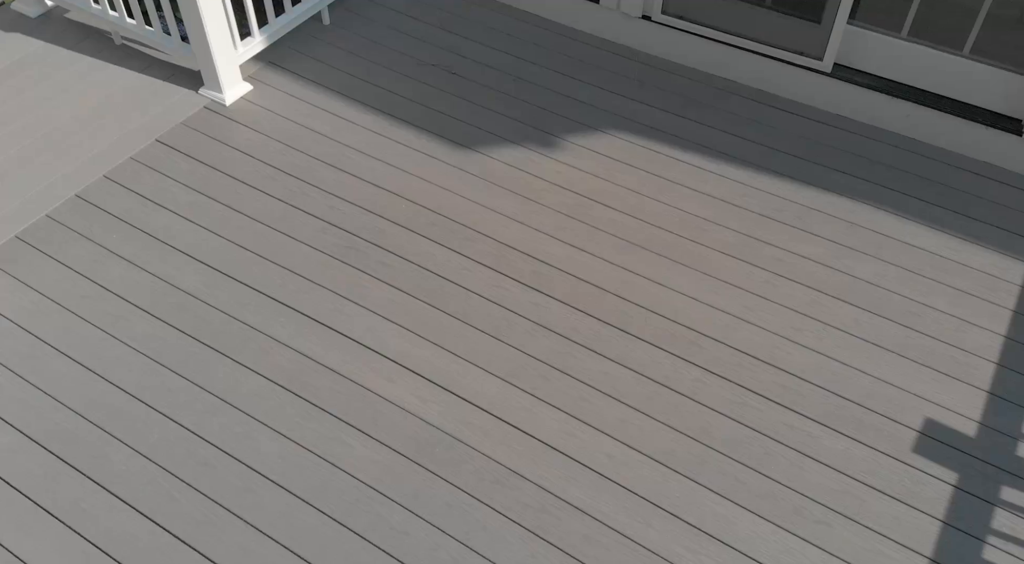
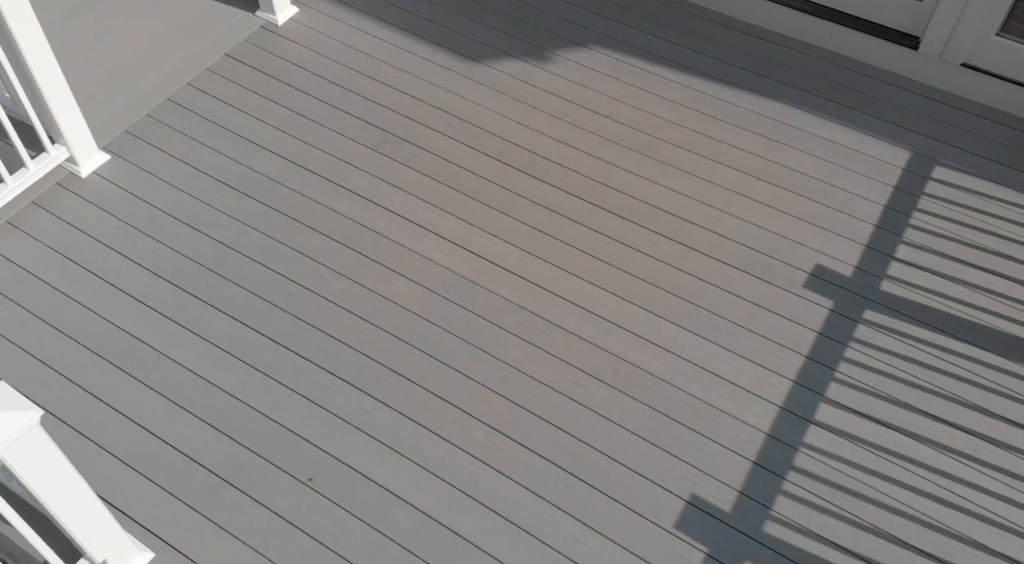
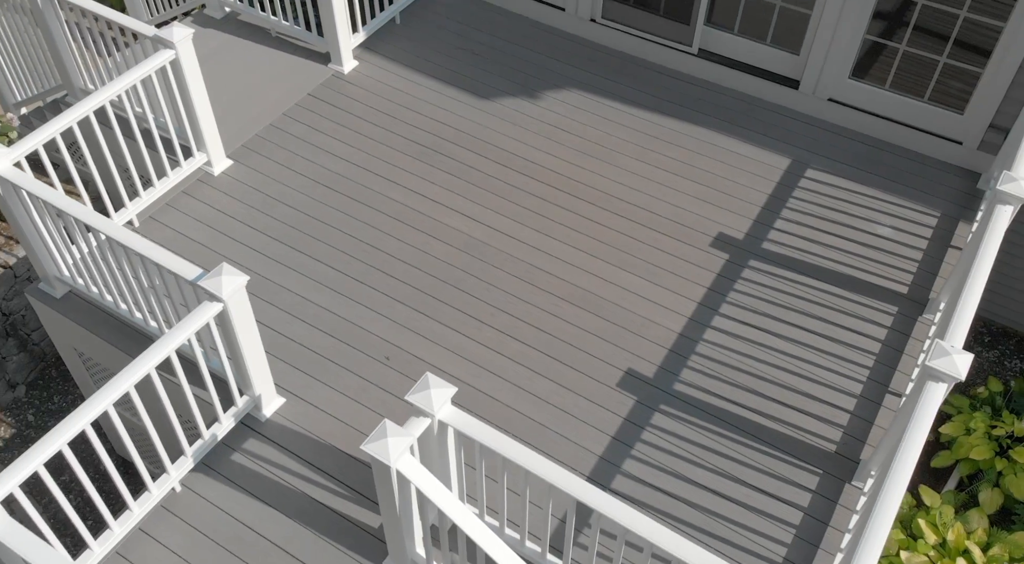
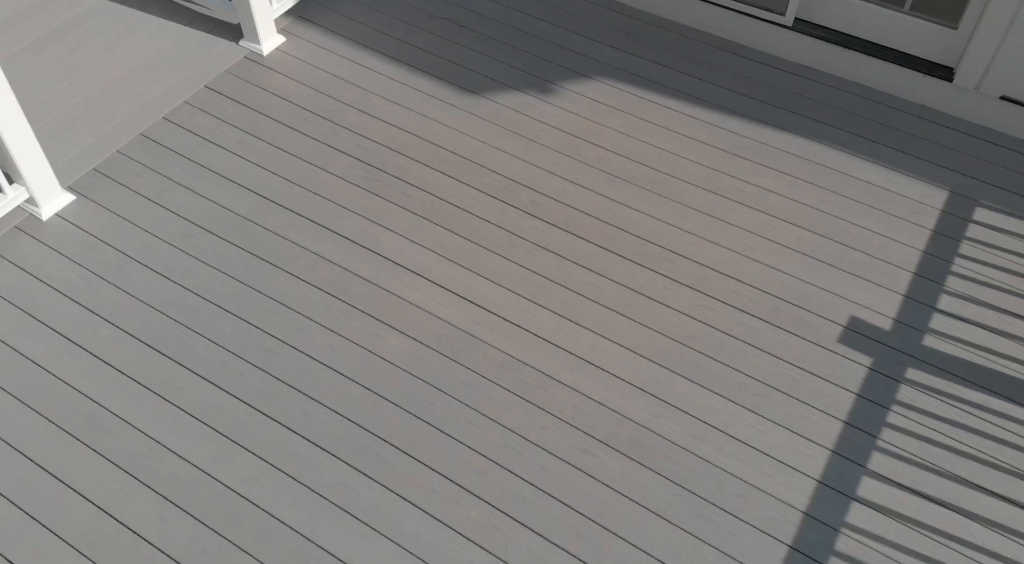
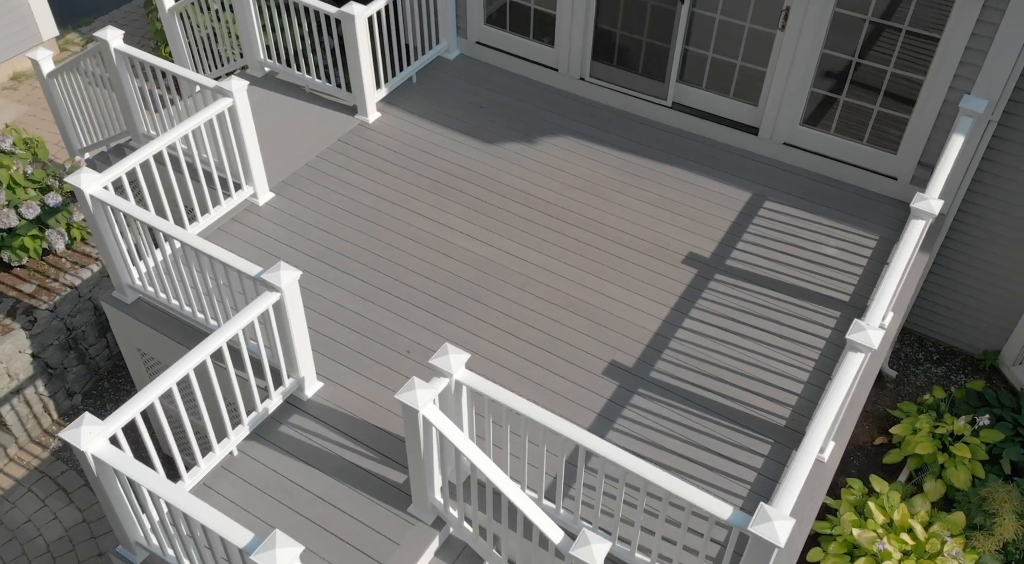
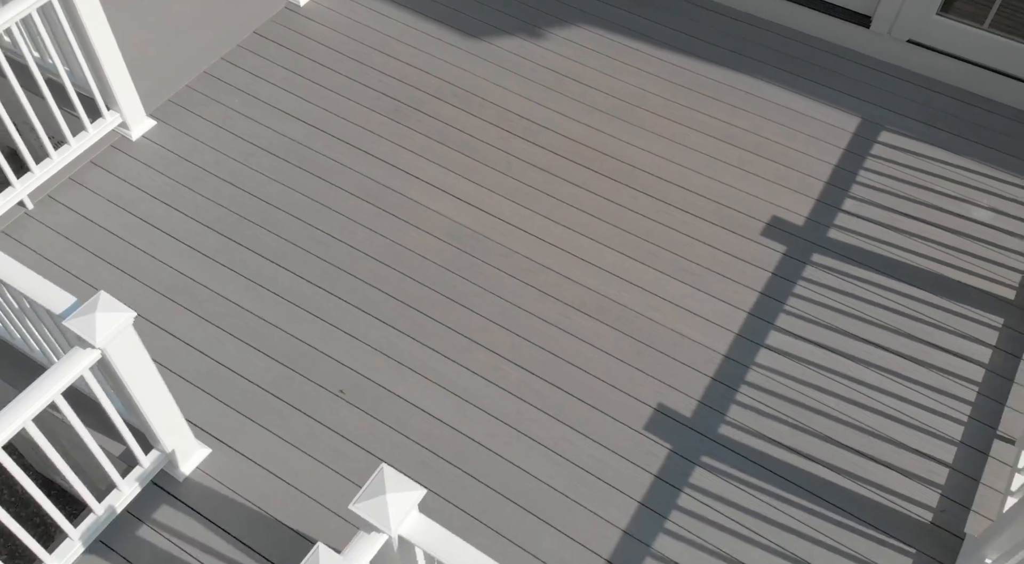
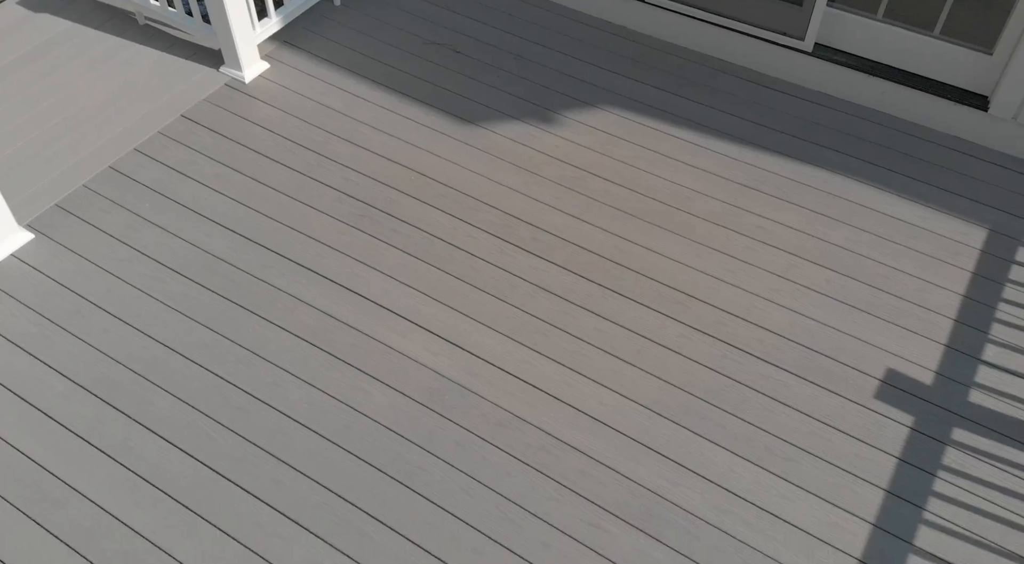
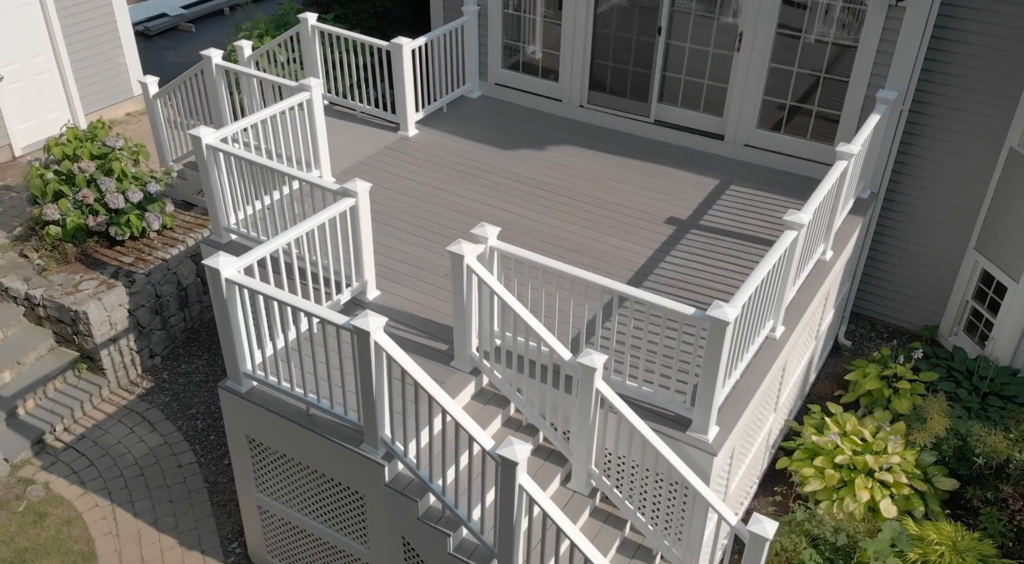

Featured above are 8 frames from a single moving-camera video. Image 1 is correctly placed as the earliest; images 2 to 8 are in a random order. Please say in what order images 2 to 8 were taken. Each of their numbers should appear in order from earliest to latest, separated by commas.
7, 4, 2, 6, 3, 5, 8
